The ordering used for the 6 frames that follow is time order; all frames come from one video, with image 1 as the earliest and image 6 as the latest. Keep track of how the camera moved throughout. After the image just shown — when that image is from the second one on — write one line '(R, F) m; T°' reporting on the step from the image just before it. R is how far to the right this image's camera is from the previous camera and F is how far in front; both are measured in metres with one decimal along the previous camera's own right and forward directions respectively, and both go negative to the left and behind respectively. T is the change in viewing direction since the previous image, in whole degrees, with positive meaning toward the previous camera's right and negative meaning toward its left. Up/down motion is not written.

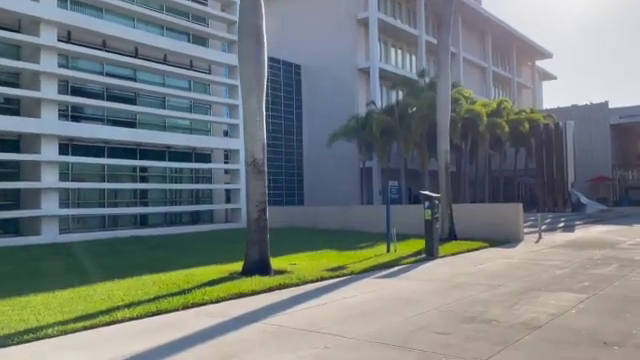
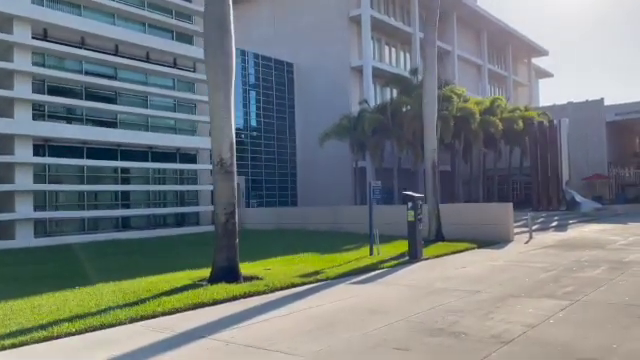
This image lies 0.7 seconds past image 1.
(+0.6, +0.7) m; 0°
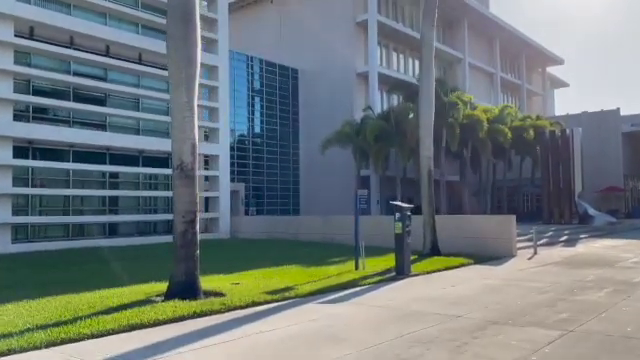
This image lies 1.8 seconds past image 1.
(+0.8, +1.3) m; -1°
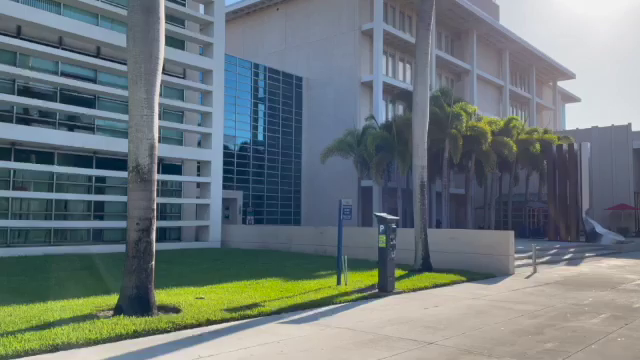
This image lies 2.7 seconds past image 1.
(+0.7, +1.0) m; -1°
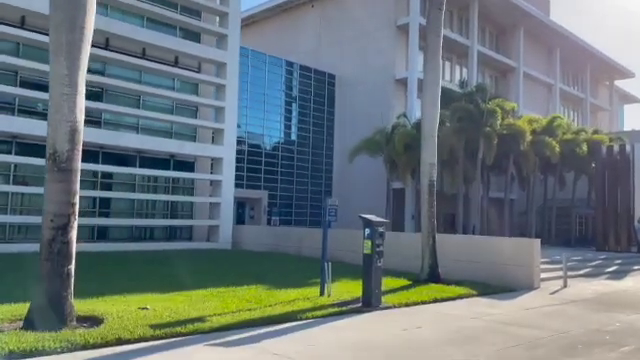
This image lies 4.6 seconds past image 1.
(+1.5, +1.9) m; -5°
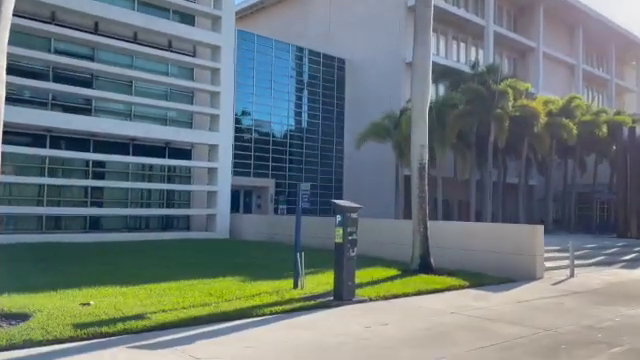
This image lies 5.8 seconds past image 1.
(+1.1, +1.1) m; -2°
